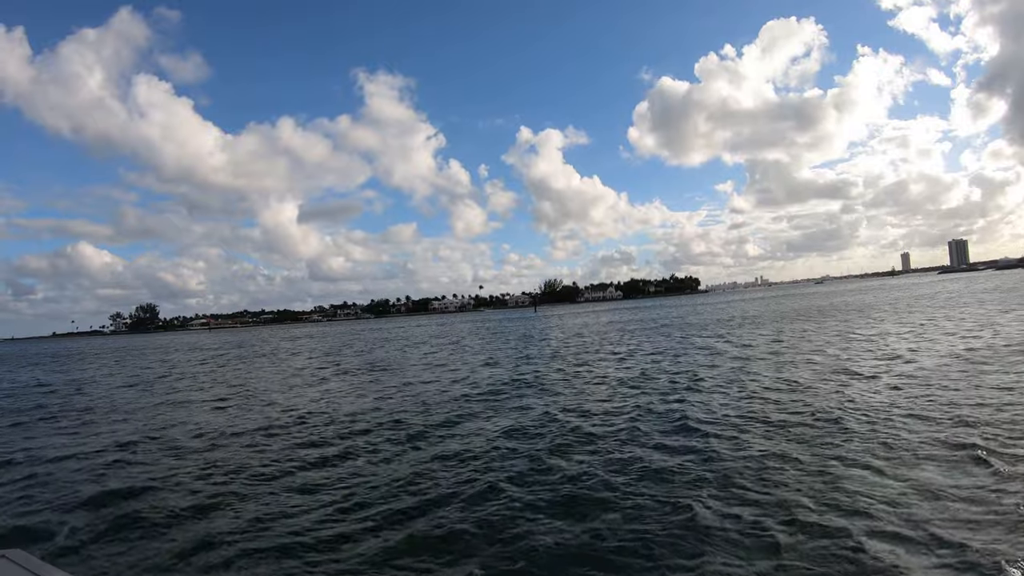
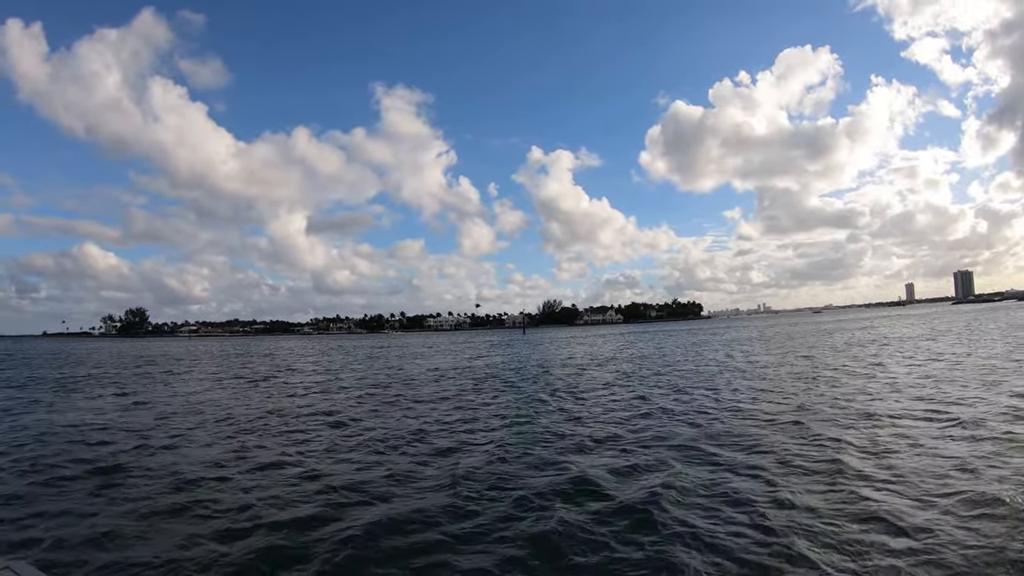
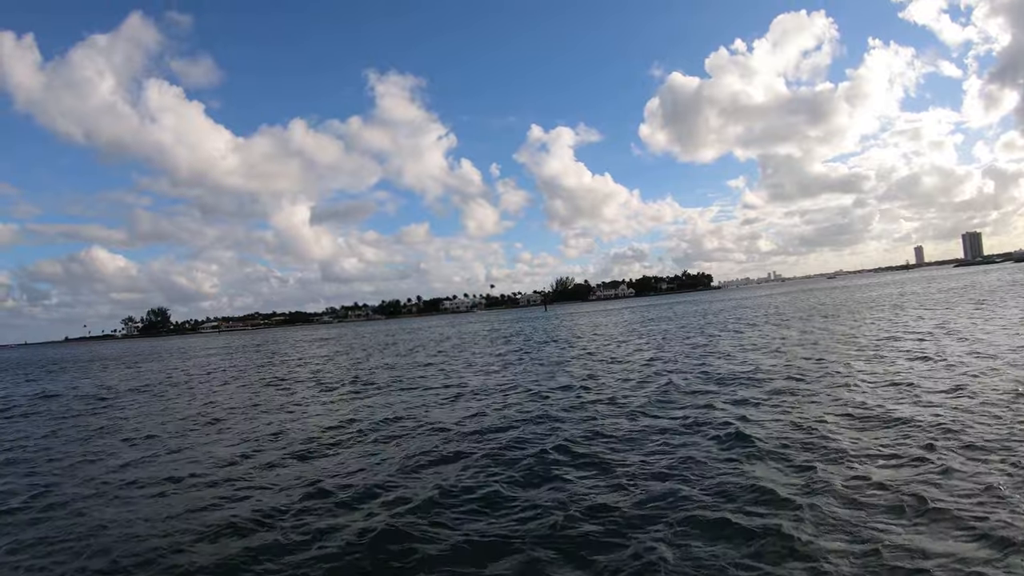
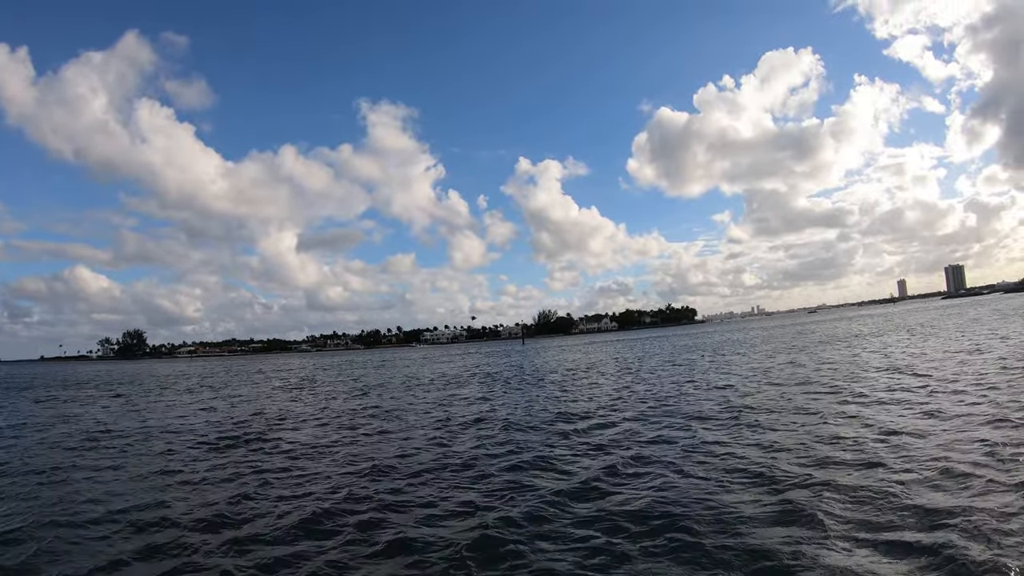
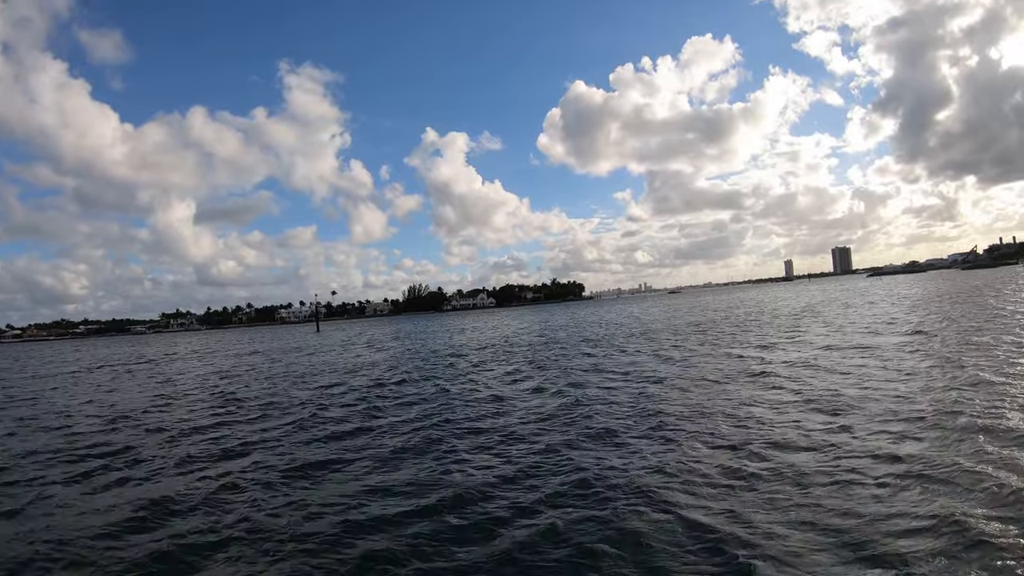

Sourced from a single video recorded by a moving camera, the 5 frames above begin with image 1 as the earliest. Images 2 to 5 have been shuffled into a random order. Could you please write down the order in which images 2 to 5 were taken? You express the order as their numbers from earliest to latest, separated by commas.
3, 4, 2, 5
